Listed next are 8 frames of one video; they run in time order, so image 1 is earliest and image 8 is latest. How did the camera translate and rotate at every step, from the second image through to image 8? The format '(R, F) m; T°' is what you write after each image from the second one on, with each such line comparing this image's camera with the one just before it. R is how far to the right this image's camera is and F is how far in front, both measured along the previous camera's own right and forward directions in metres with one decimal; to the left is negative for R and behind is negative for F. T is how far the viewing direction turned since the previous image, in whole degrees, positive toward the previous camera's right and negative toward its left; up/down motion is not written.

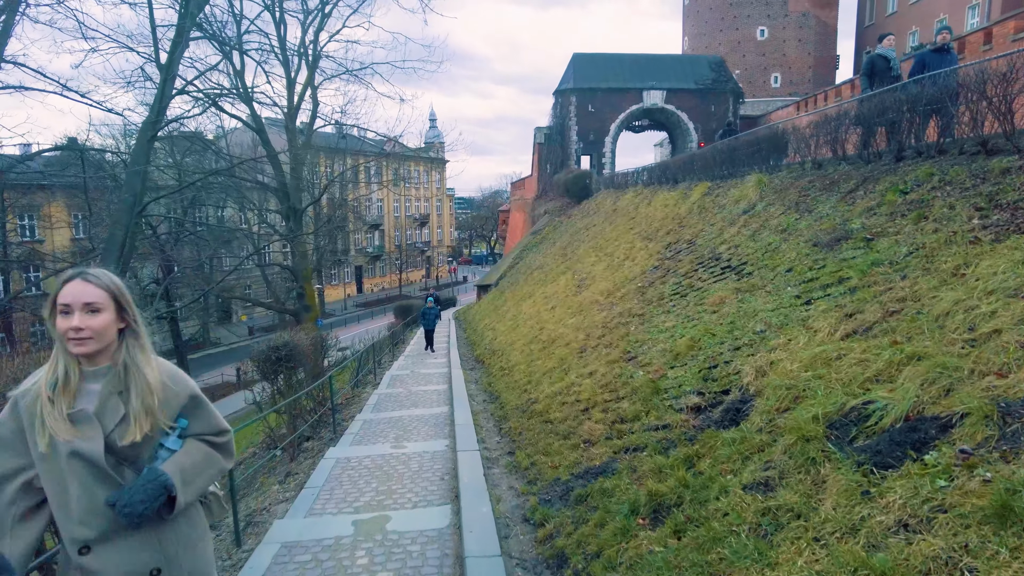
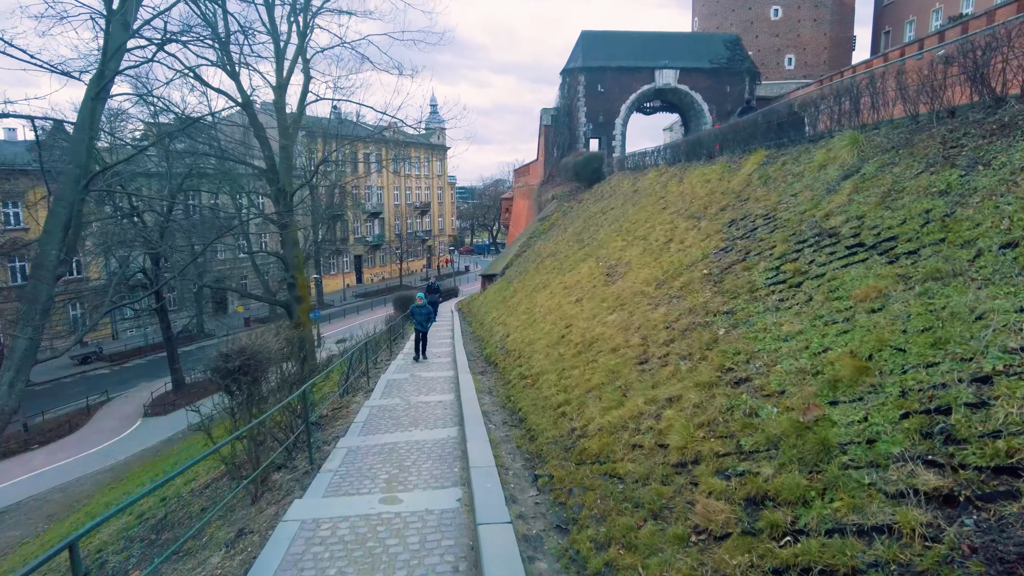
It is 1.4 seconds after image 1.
(-0.2, +1.7) m; 0°
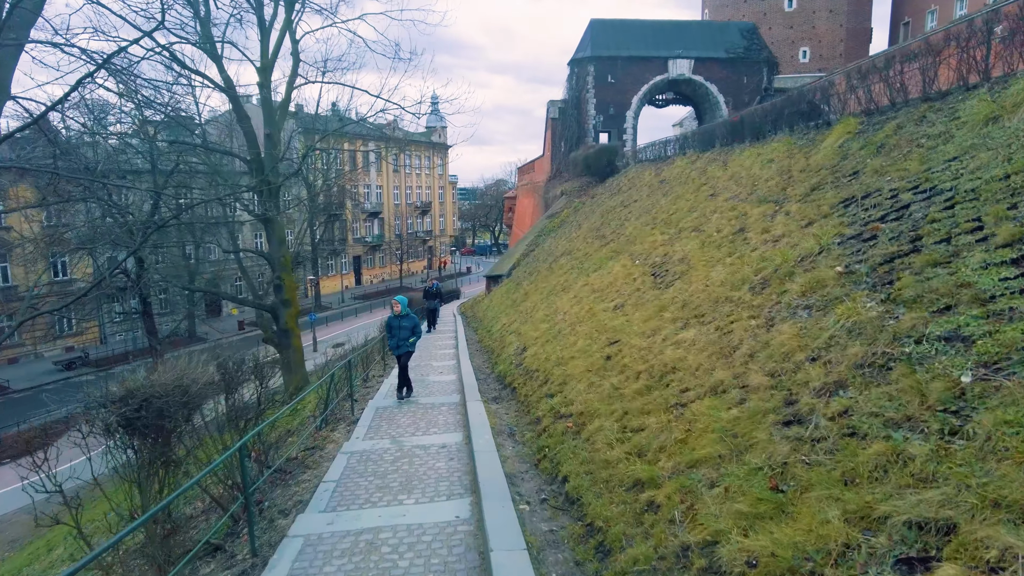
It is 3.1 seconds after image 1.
(-0.2, +1.9) m; 0°
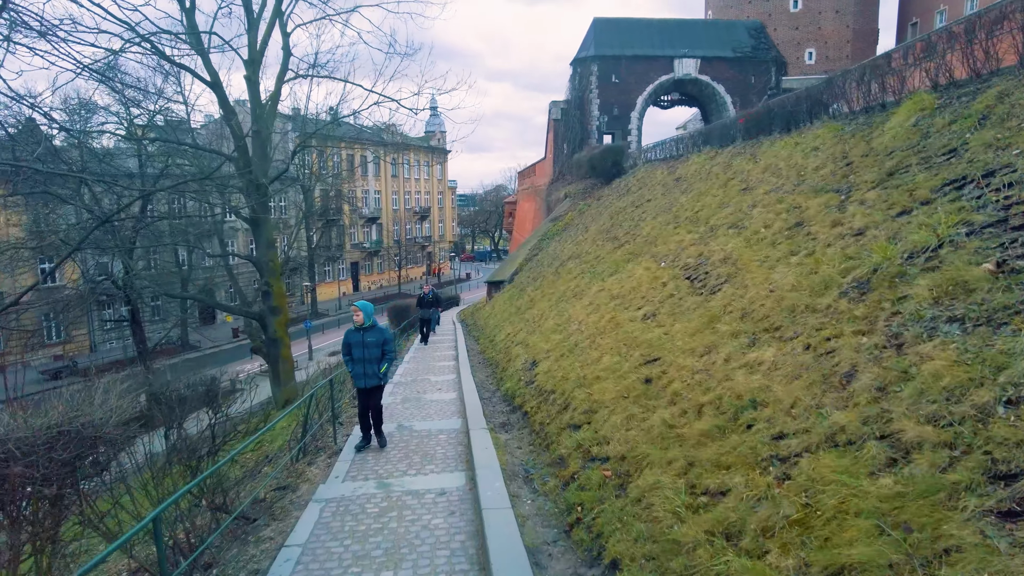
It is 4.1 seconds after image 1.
(-0.1, +1.1) m; 0°
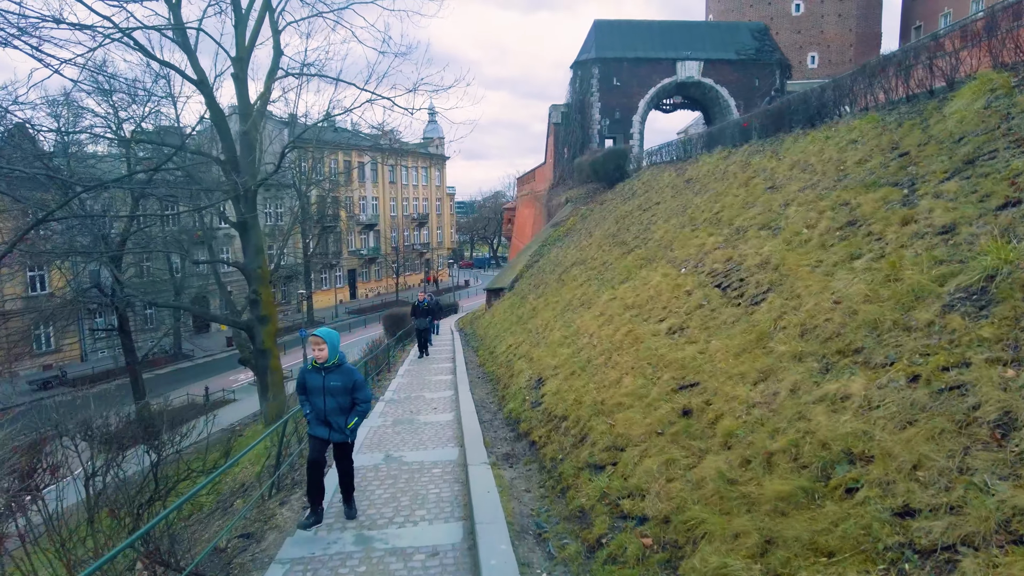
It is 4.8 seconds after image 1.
(0.0, +0.8) m; 0°
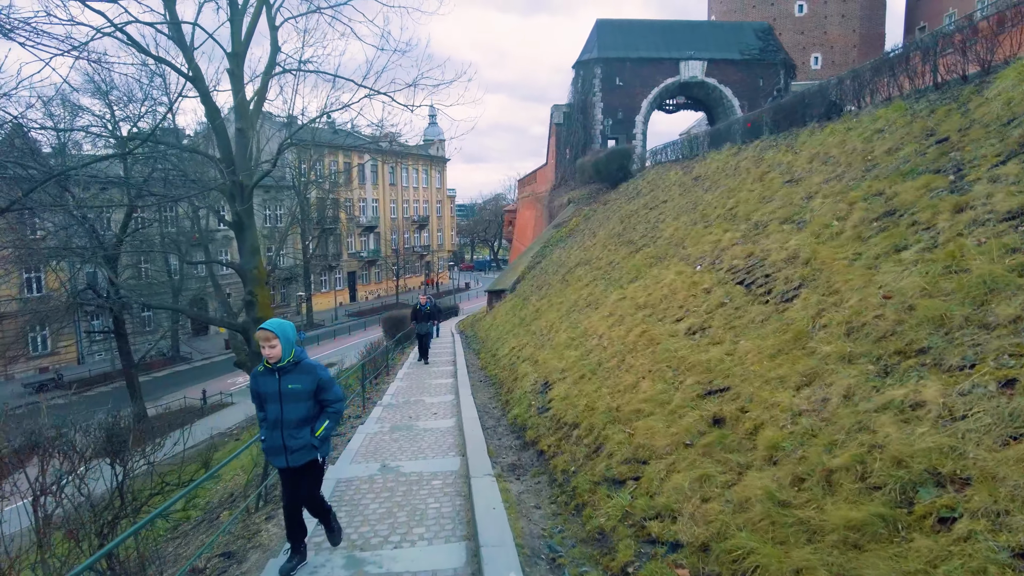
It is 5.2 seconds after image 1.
(0.0, +0.4) m; 0°
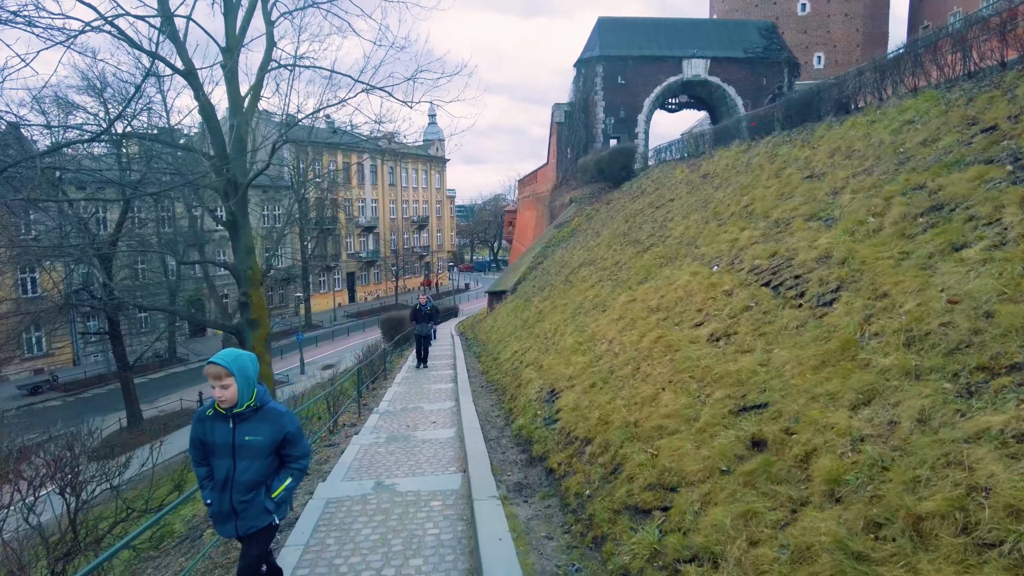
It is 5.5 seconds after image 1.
(0.0, +0.4) m; 0°
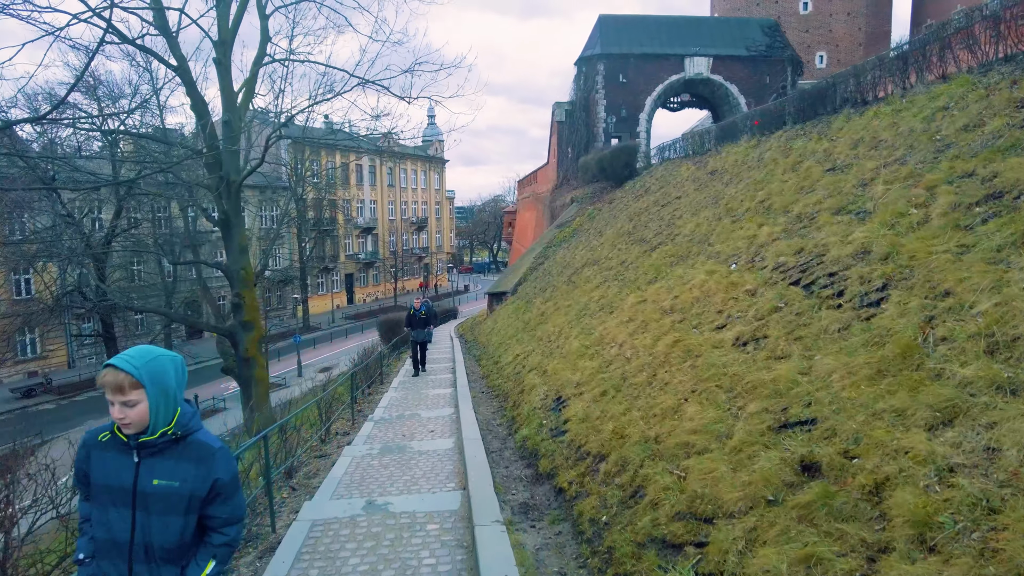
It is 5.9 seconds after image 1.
(0.0, +0.4) m; 0°
